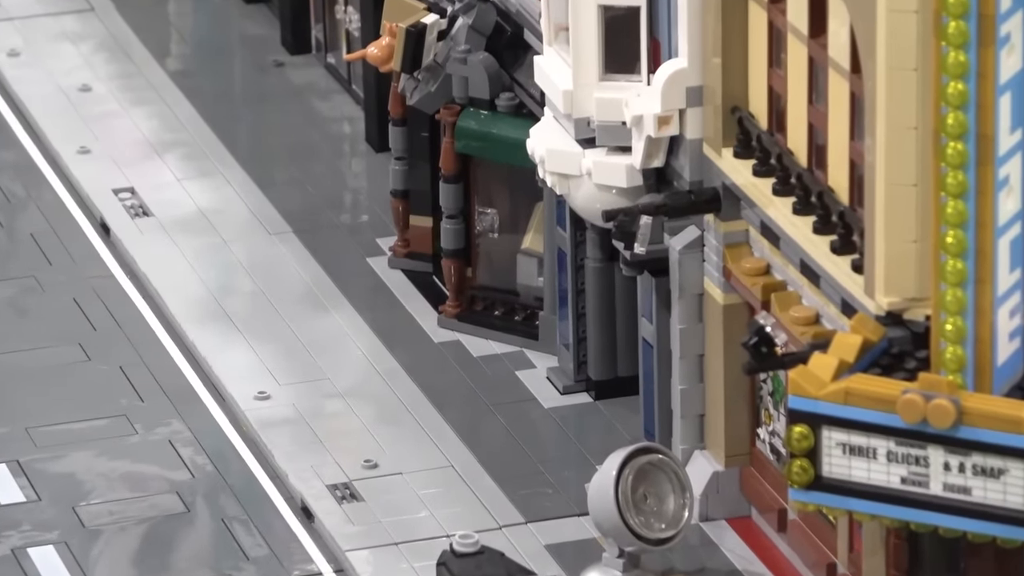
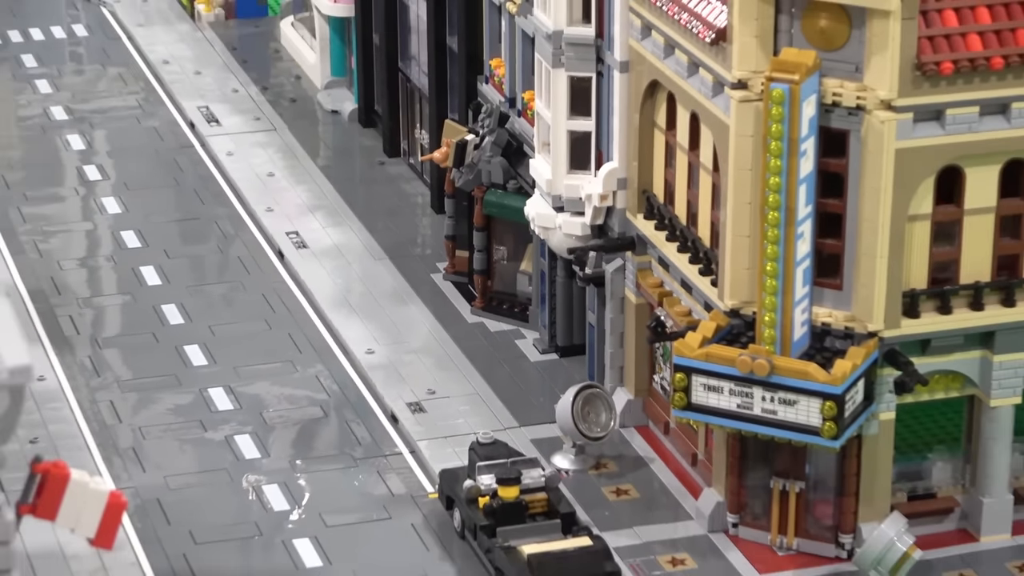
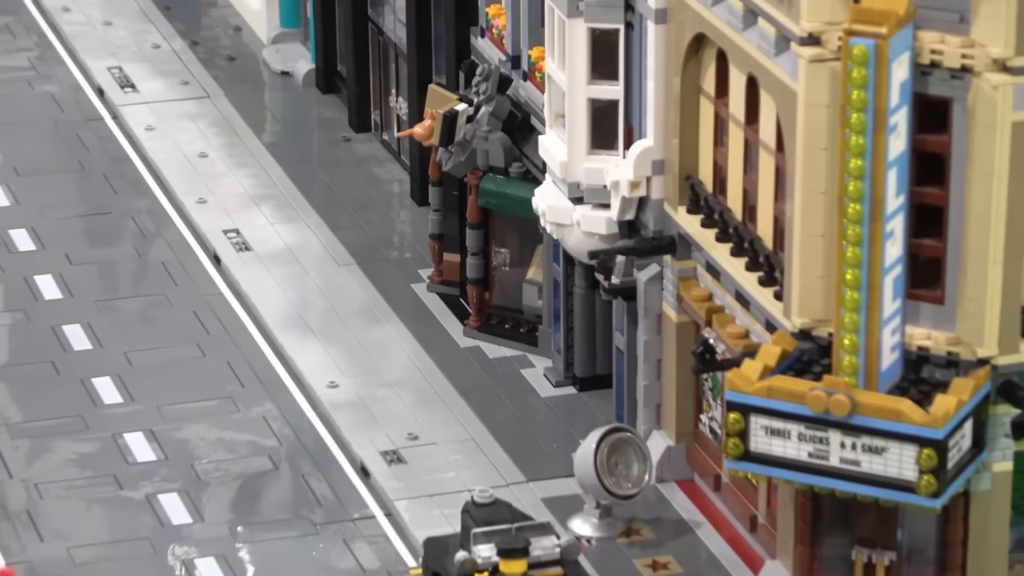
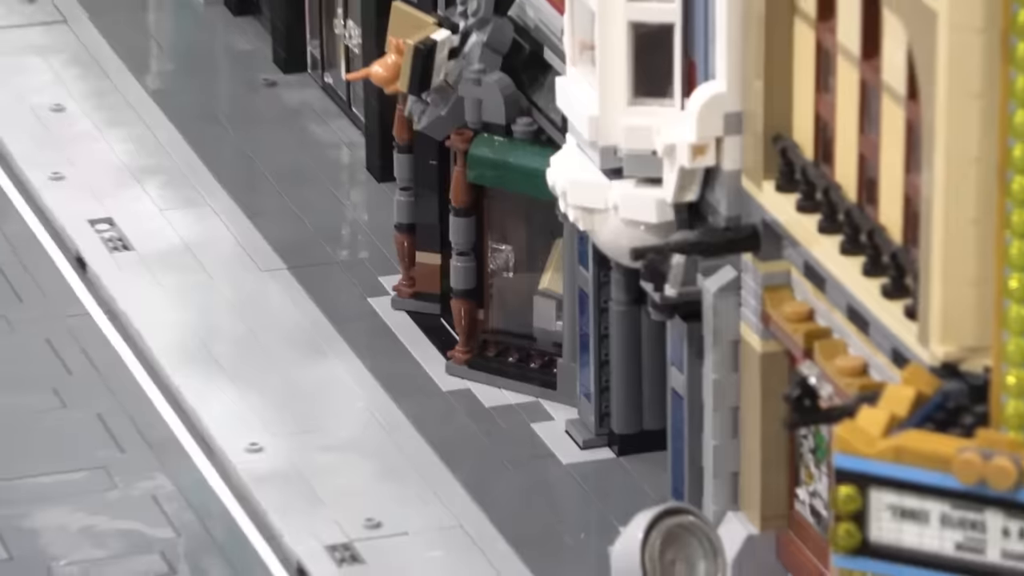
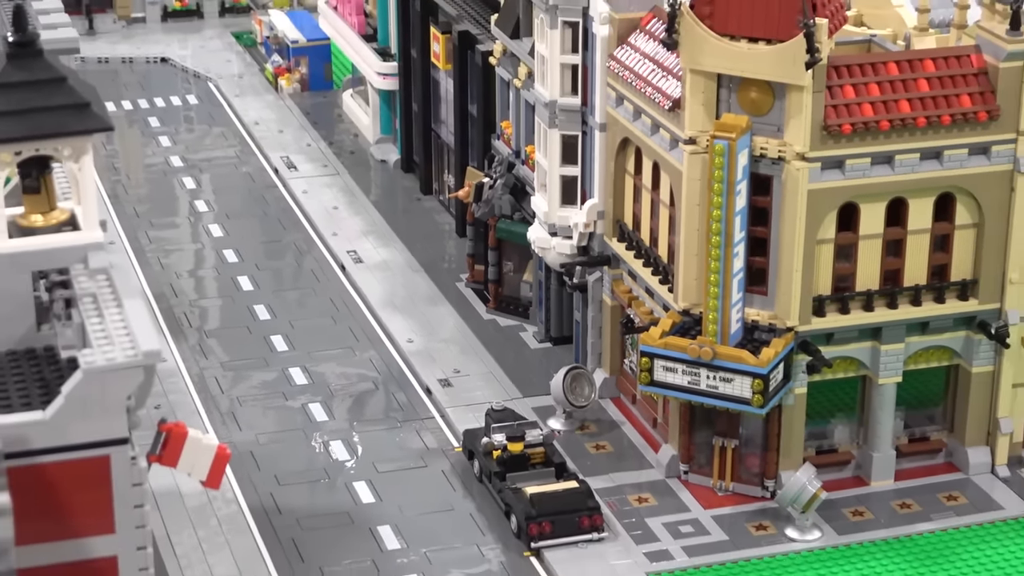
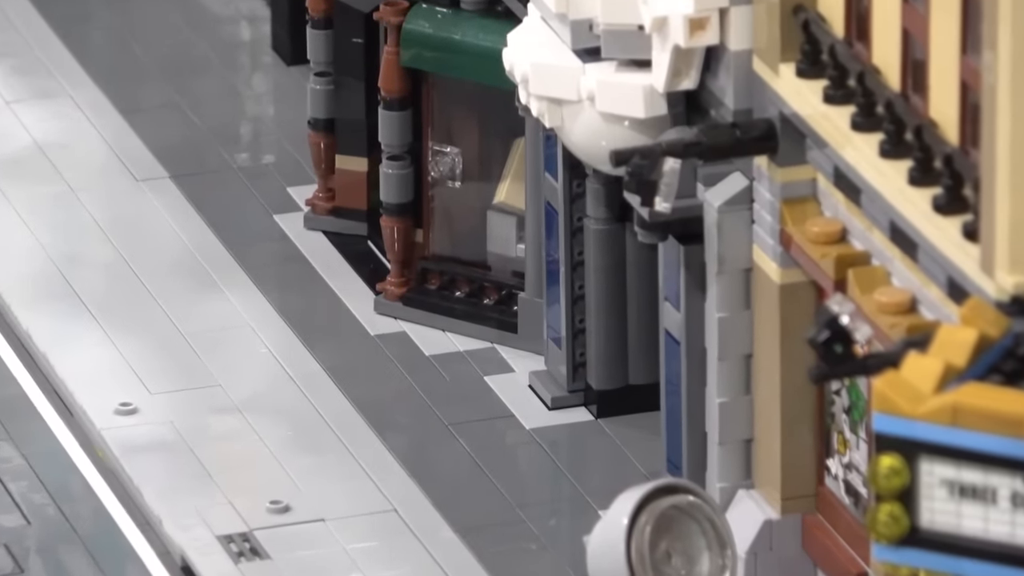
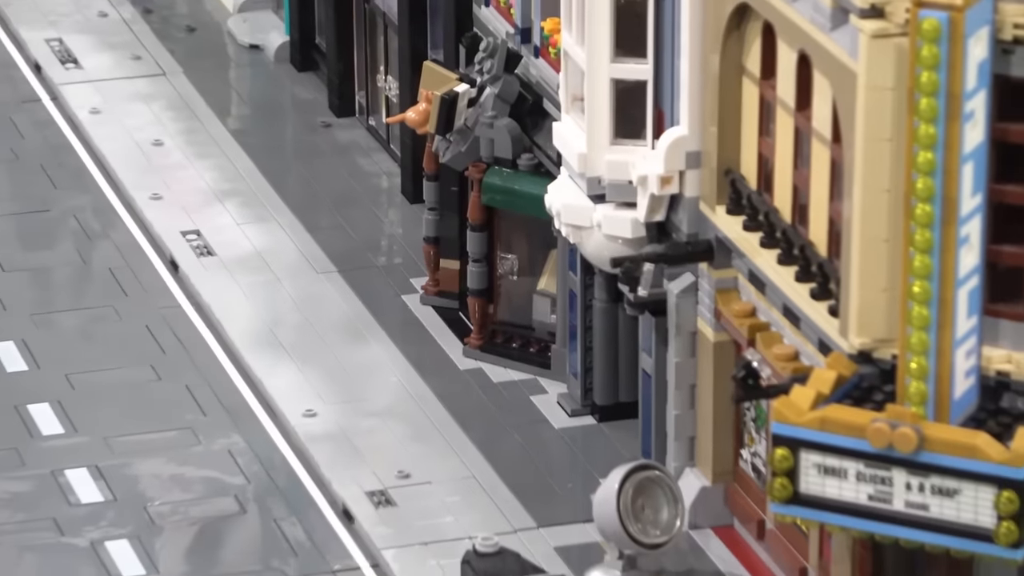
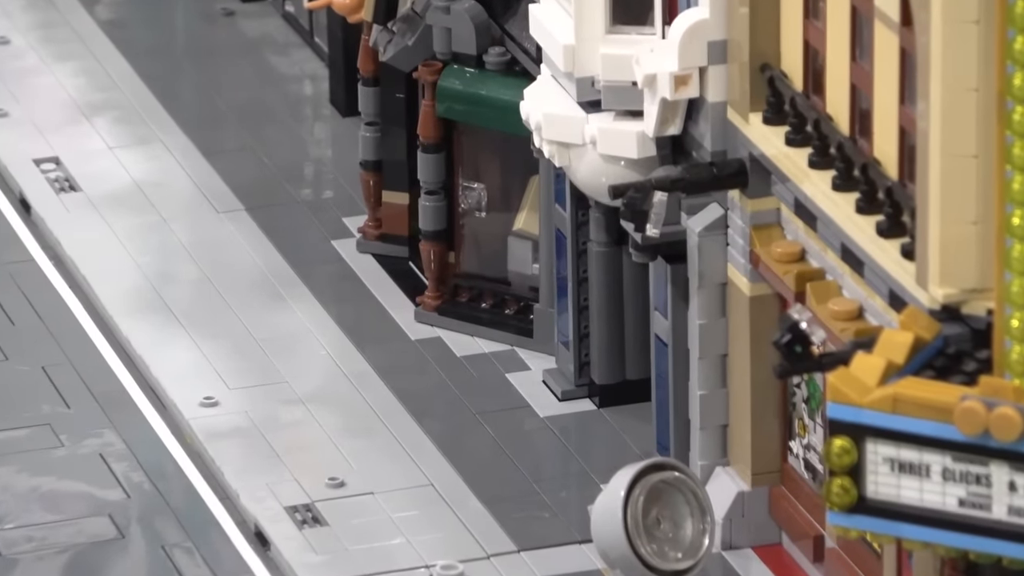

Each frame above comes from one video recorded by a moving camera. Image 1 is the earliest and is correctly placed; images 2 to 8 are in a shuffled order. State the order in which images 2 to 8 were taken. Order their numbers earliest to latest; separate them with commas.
8, 6, 4, 7, 3, 2, 5
